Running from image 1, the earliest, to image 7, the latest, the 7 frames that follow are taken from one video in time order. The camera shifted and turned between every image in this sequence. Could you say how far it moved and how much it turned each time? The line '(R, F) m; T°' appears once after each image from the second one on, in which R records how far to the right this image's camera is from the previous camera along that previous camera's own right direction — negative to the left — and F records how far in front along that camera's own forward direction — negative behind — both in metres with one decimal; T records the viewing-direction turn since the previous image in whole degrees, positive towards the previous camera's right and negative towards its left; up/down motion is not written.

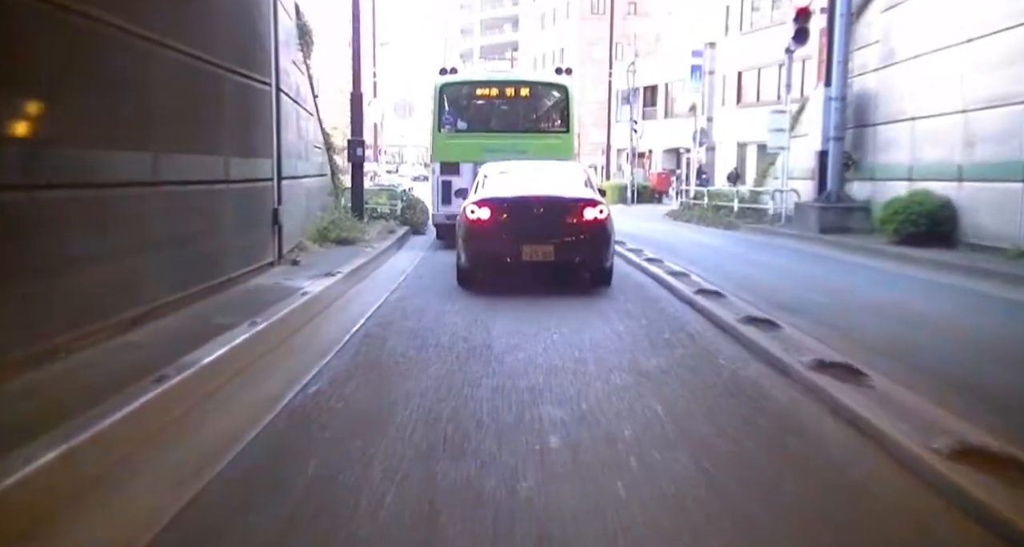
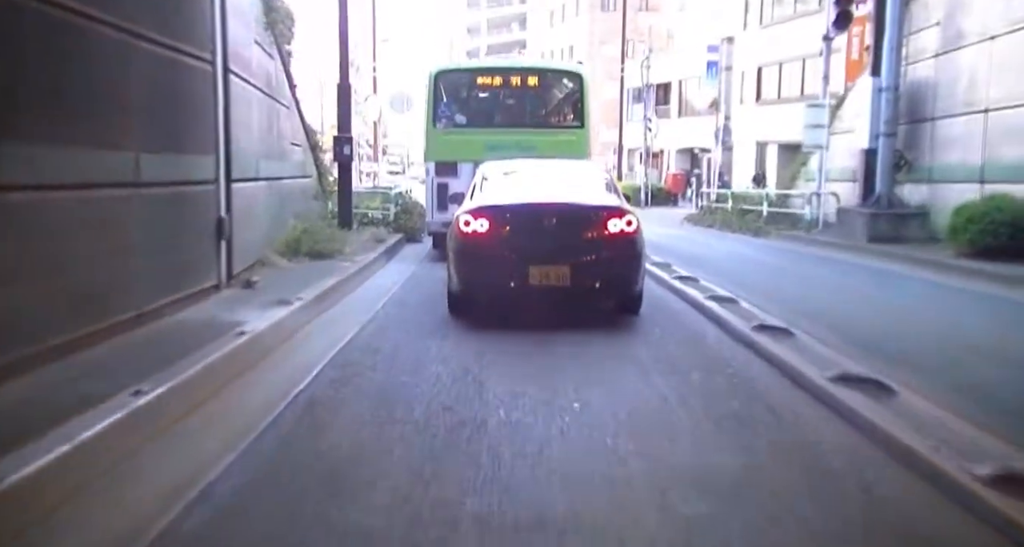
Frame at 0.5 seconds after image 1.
(0.0, +2.4) m; 0°
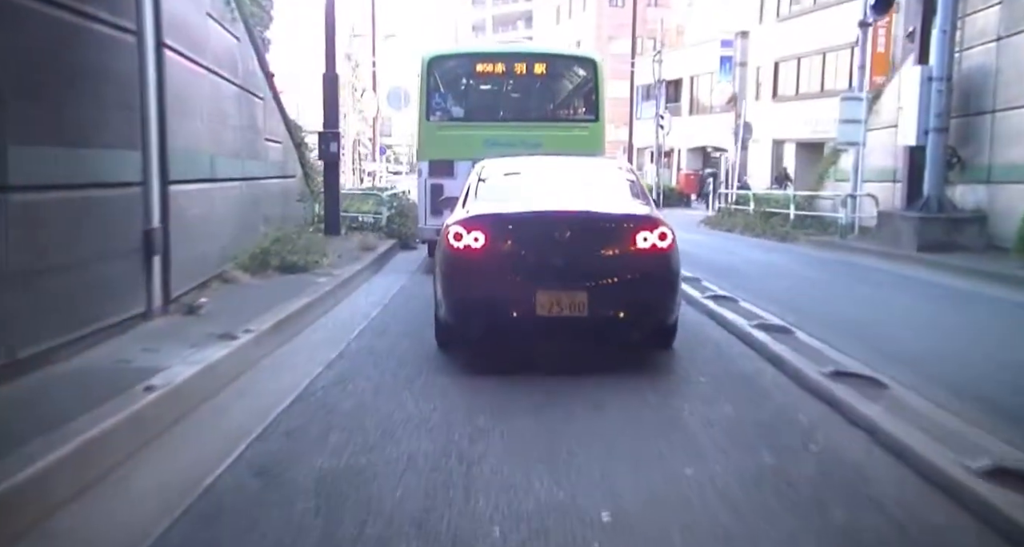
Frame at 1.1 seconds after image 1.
(0.0, +1.9) m; 0°
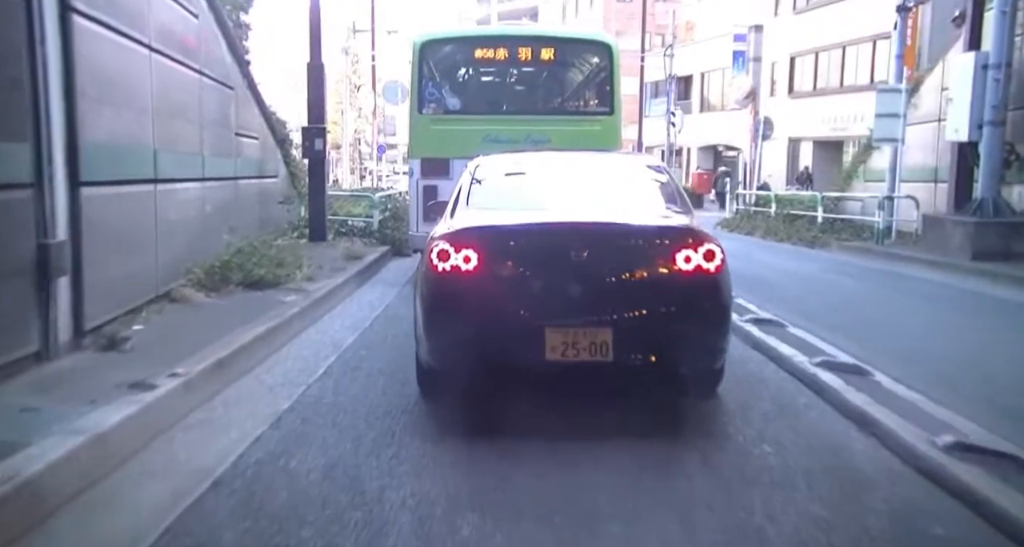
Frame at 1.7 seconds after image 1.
(0.0, +1.7) m; 0°
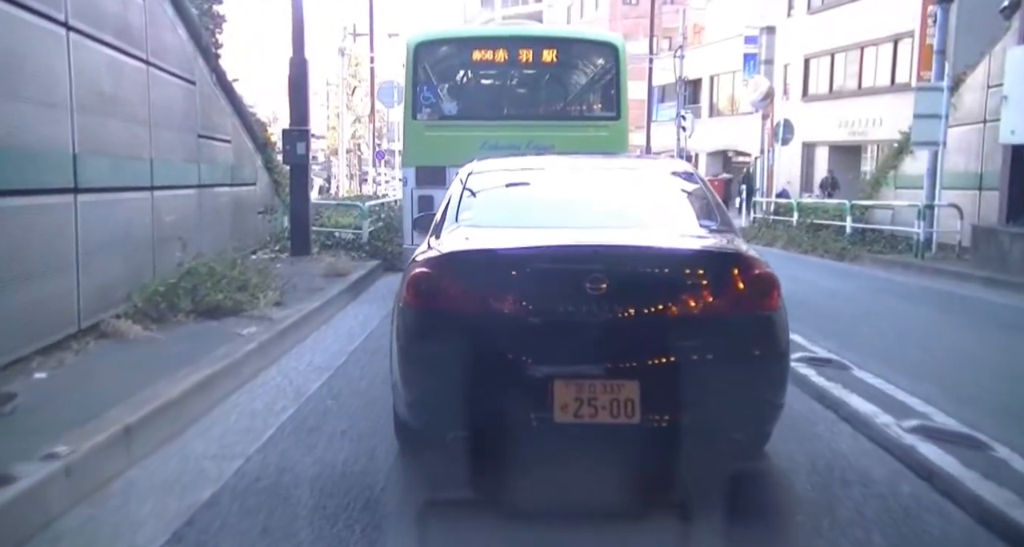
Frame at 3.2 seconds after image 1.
(0.0, +1.6) m; 0°
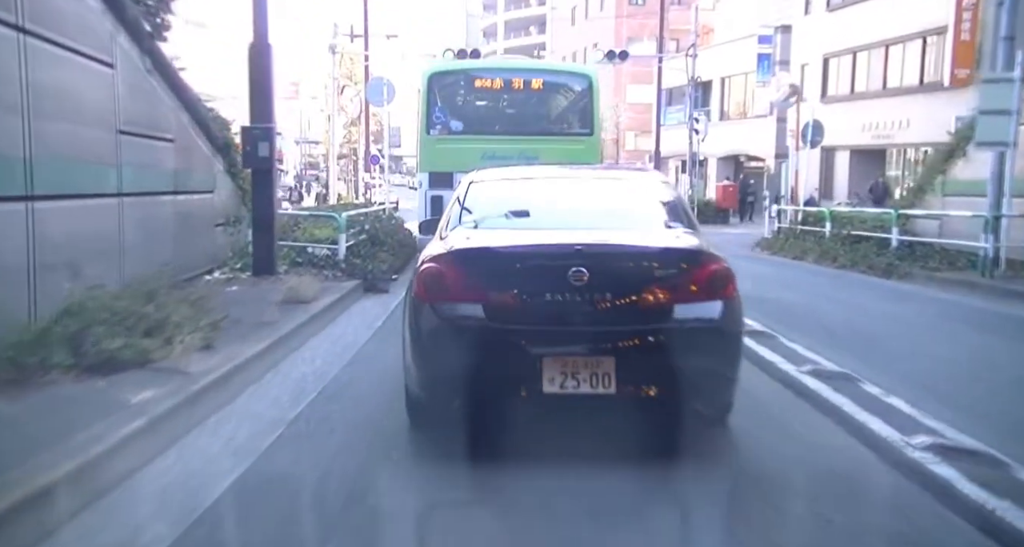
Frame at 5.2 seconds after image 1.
(0.0, +2.2) m; 0°
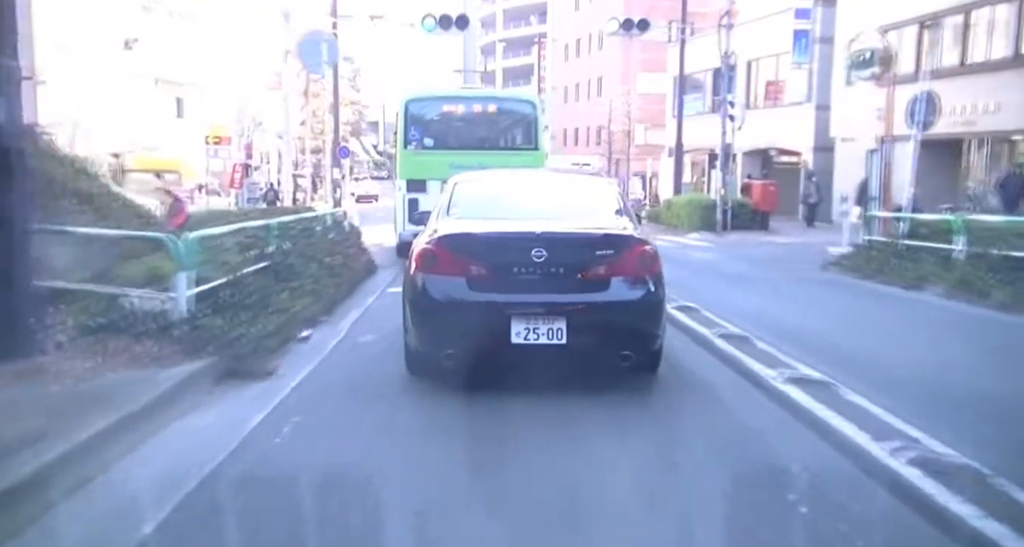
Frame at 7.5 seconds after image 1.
(+0.1, +6.3) m; 0°
